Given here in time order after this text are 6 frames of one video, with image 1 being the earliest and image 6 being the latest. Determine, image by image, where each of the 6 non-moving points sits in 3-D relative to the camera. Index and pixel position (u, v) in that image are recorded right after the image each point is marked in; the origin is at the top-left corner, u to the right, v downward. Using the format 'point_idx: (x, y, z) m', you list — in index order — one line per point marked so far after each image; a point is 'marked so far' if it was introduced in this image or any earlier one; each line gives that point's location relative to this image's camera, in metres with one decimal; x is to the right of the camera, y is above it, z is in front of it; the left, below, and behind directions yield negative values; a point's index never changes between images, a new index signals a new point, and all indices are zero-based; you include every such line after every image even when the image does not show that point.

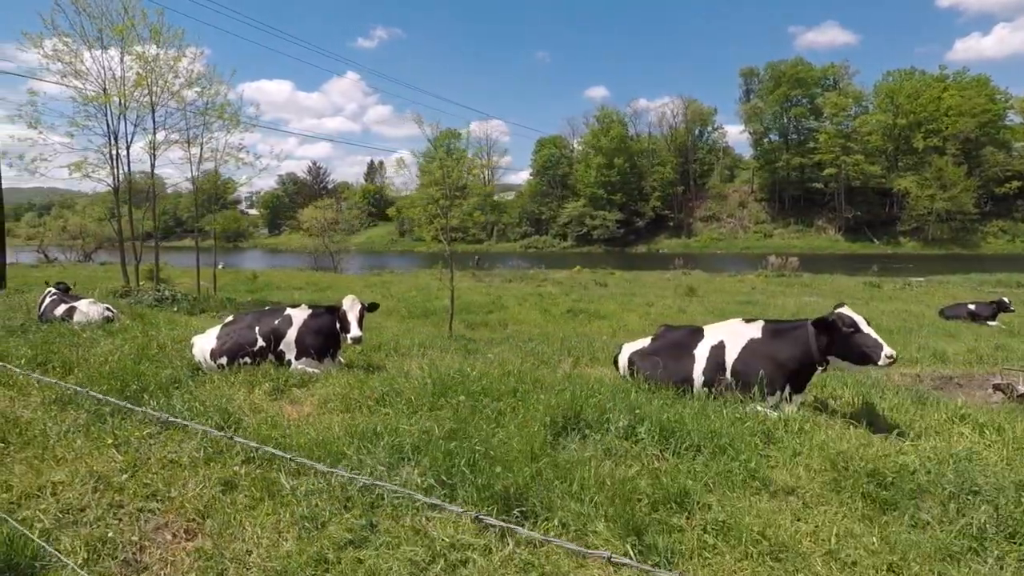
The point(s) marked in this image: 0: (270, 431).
0: (-2.5, -1.5, +6.0) m
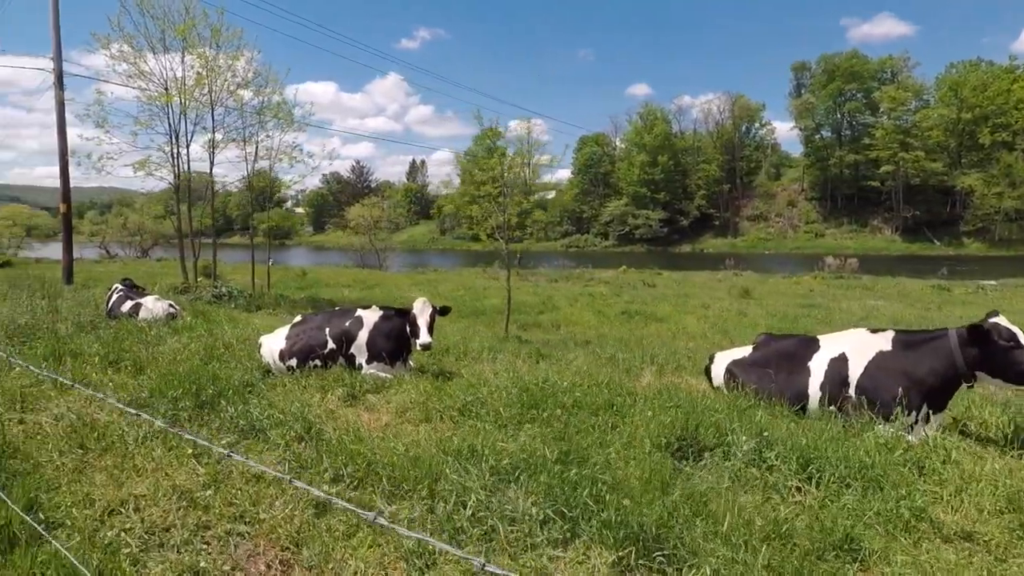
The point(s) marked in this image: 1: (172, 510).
0: (-1.5, -1.5, +5.5) m
1: (-2.6, -1.7, +4.4) m
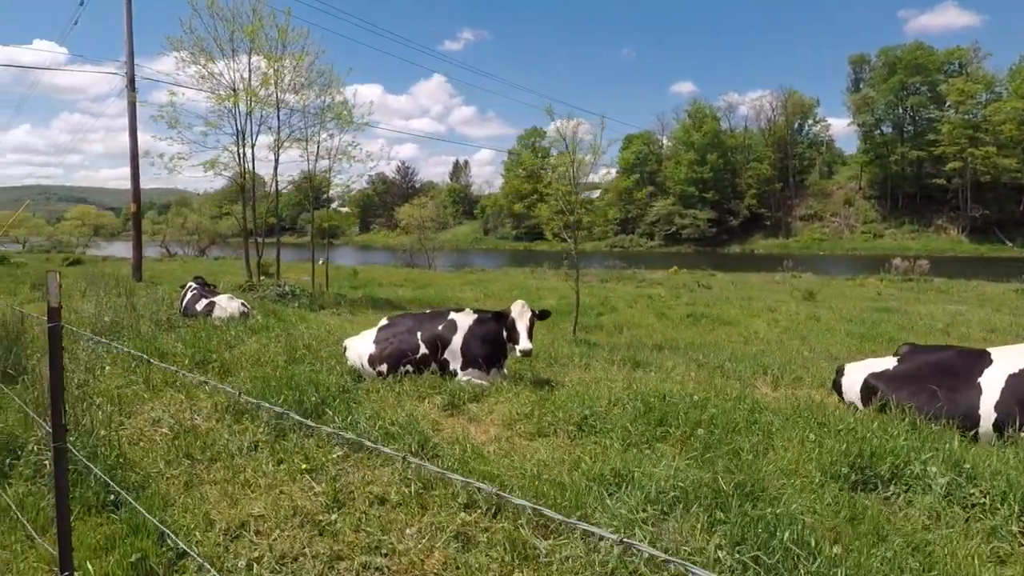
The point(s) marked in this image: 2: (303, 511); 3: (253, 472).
0: (-0.3, -1.5, +5.0) m
1: (-1.5, -1.7, +4.0) m
2: (-1.6, -1.7, +4.3) m
3: (-2.2, -1.6, +5.0) m
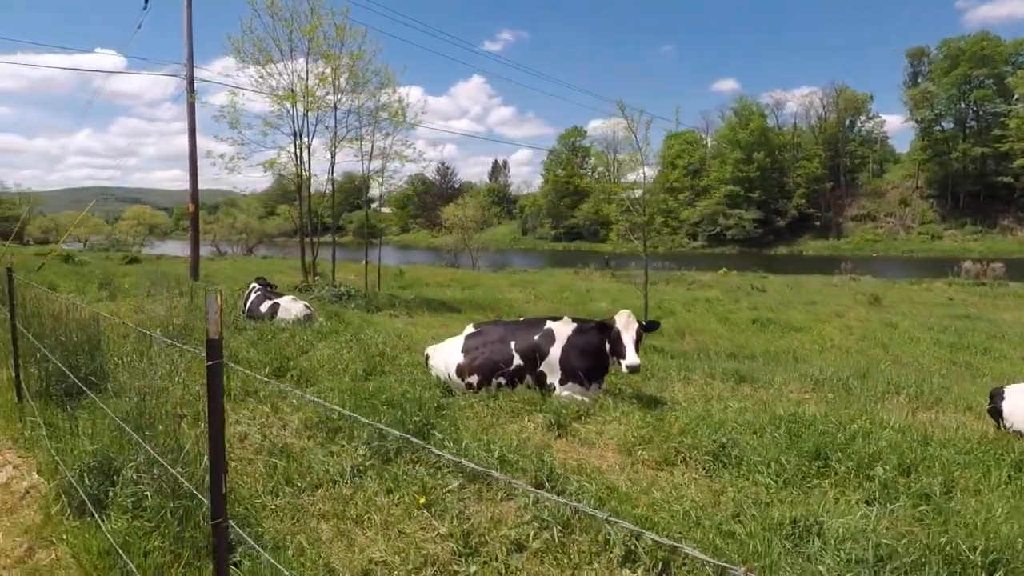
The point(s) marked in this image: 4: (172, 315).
0: (+0.8, -1.6, +4.4) m
1: (-0.4, -1.8, +3.4) m
2: (-0.5, -1.7, +3.7) m
3: (-1.1, -1.7, +4.4) m
4: (-7.1, -0.6, +12.2) m
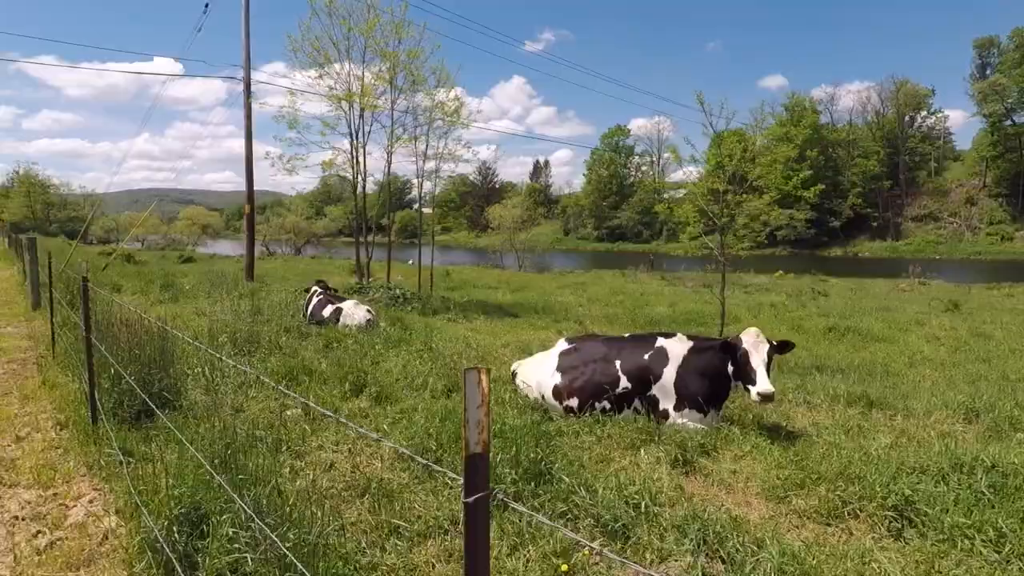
0: (+1.8, -1.7, +3.5) m
1: (+0.5, -1.9, +2.6) m
2: (+0.4, -1.9, +3.0) m
3: (-0.1, -1.8, +3.7) m
4: (-5.6, -0.7, +11.9) m
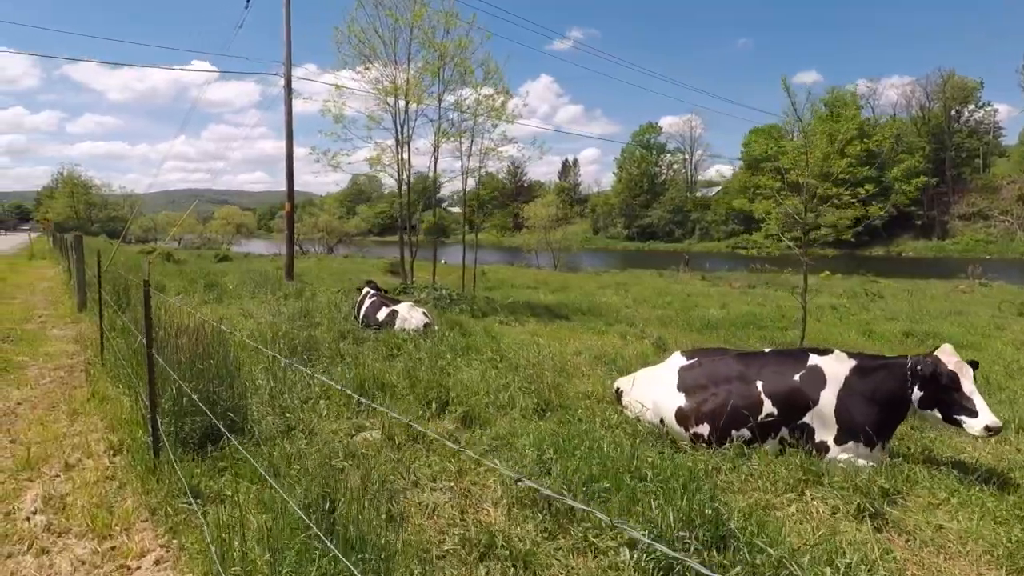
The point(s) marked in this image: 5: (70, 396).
0: (+2.8, -1.8, +2.4) m
1: (+1.4, -2.0, +1.6) m
2: (+1.4, -1.9, +1.9) m
3: (+0.9, -1.8, +2.7) m
4: (-4.2, -0.7, +11.1) m
5: (-5.6, -1.4, +7.4) m
